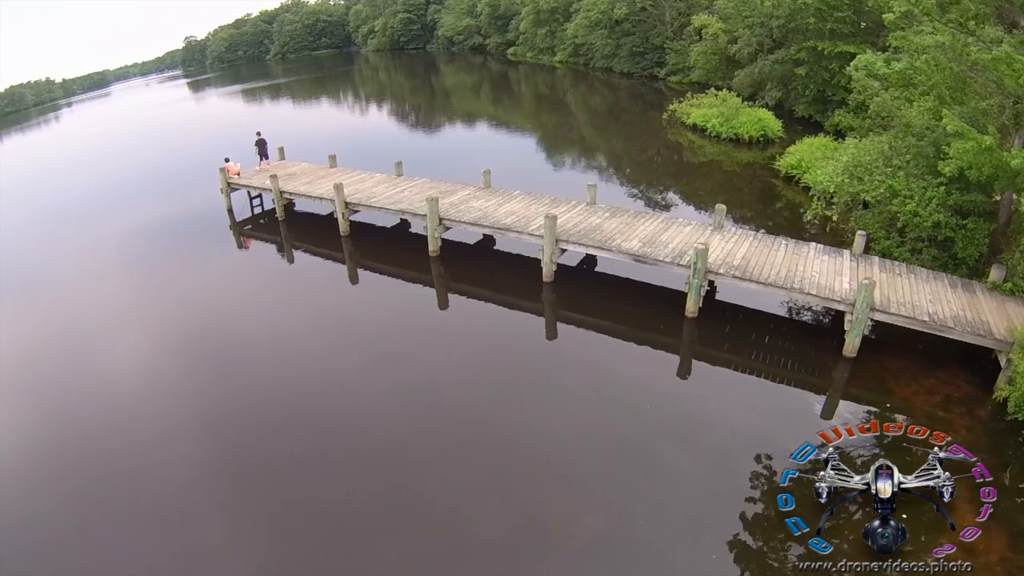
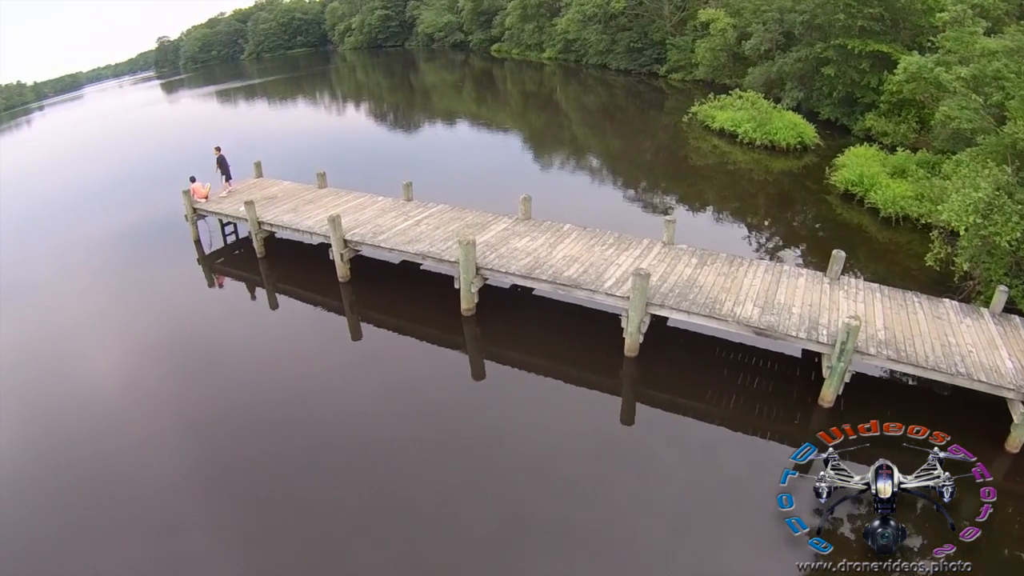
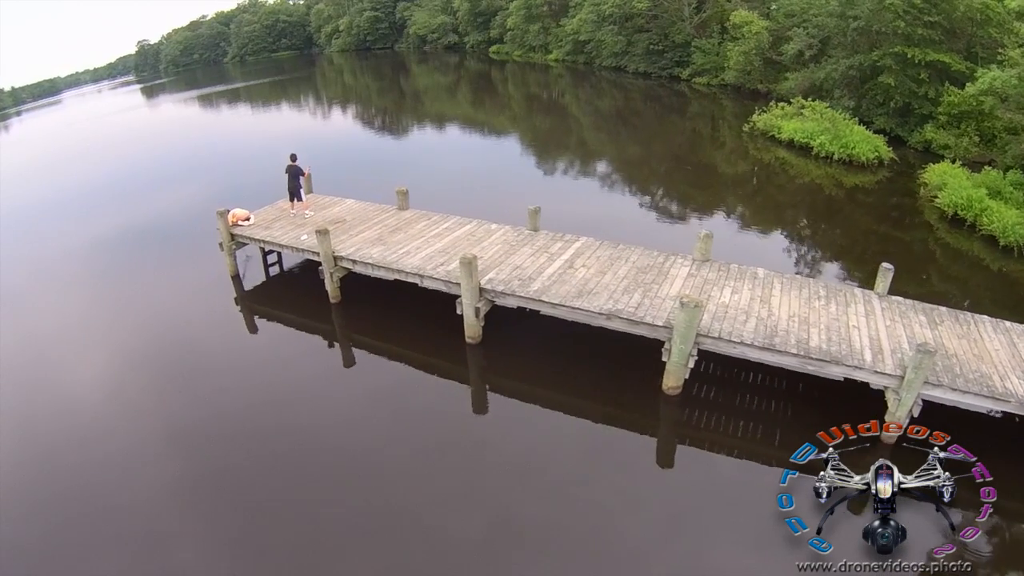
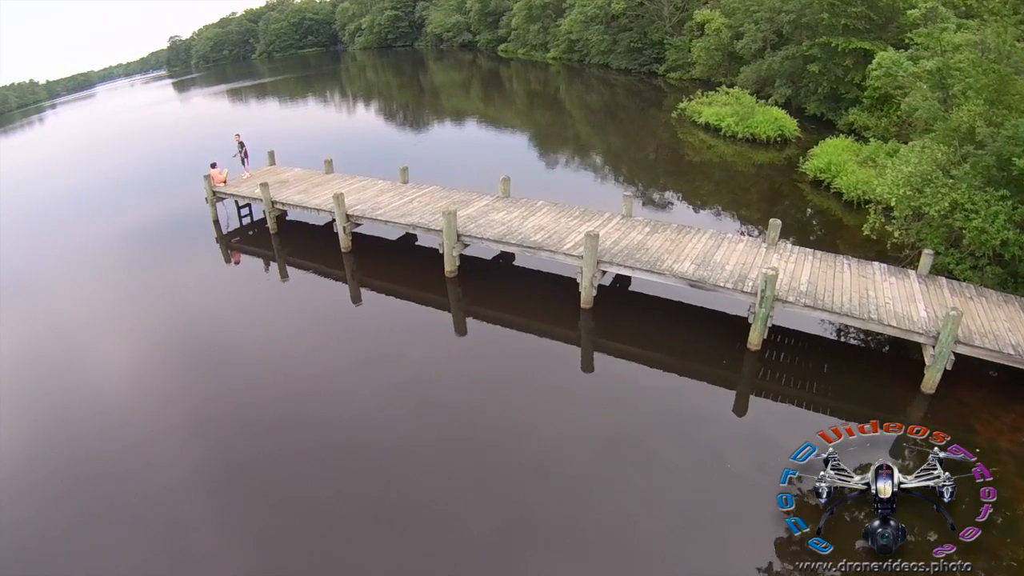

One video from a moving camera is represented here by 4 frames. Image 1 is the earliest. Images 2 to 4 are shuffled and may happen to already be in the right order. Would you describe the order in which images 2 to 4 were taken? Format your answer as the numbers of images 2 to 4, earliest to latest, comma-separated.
4, 2, 3
